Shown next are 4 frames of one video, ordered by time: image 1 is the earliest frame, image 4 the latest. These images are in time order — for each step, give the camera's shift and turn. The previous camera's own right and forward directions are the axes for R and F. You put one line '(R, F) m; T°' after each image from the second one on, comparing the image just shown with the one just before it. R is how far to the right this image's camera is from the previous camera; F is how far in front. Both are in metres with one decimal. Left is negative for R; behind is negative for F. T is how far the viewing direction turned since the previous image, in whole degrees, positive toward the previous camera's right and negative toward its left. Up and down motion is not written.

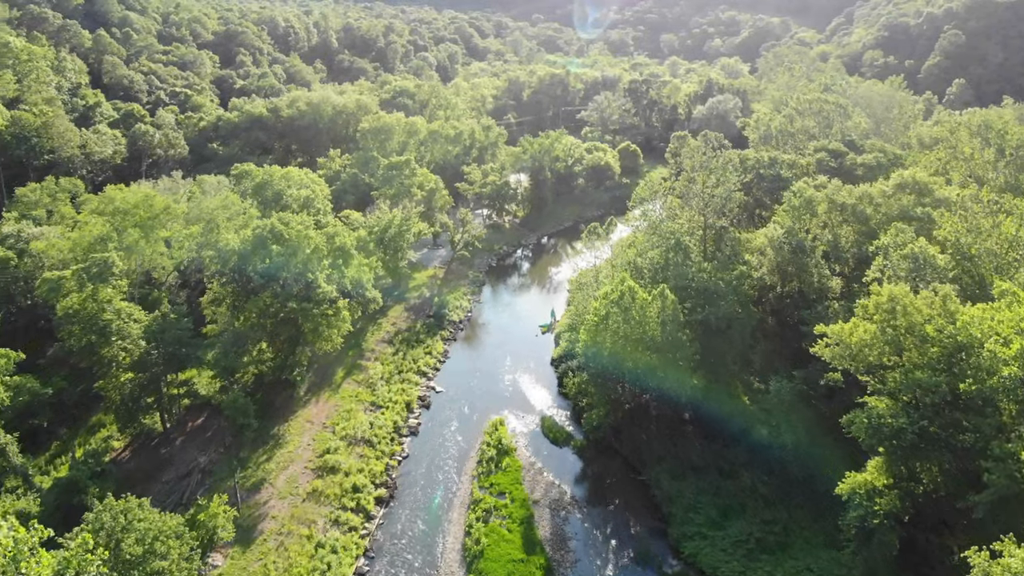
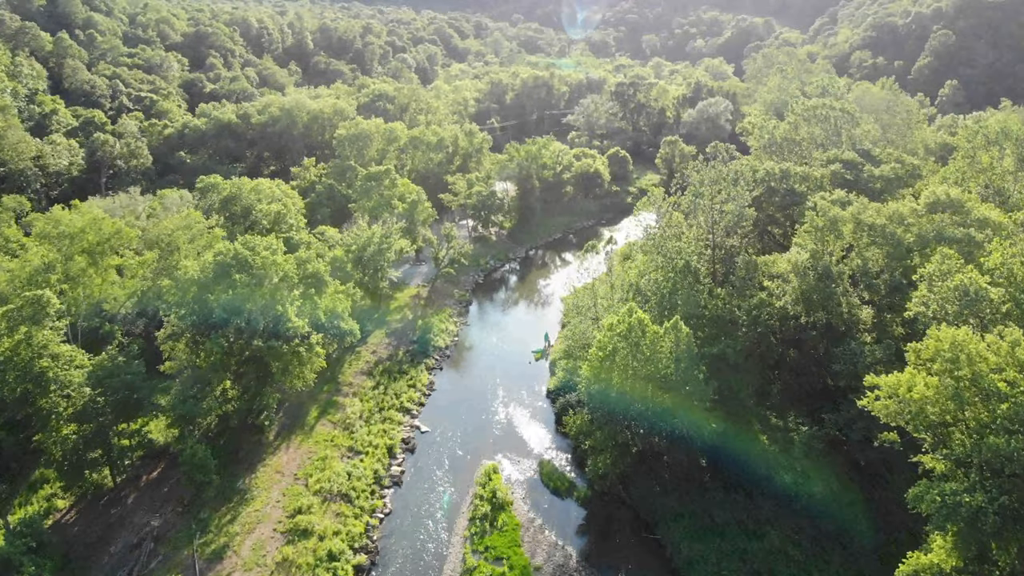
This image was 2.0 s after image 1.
(-0.5, +3.3) m; +2°
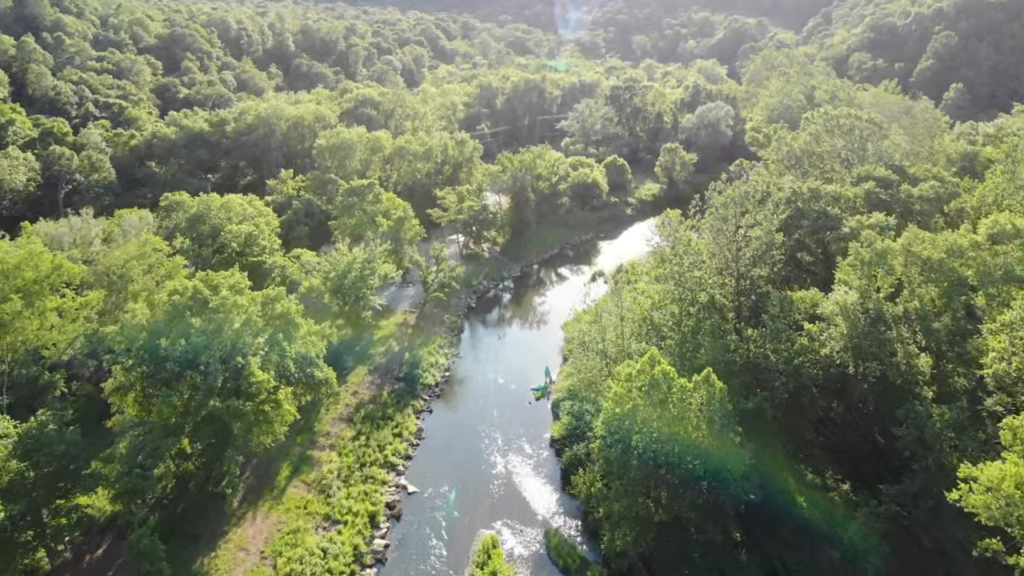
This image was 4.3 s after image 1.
(-0.5, +4.0) m; +1°
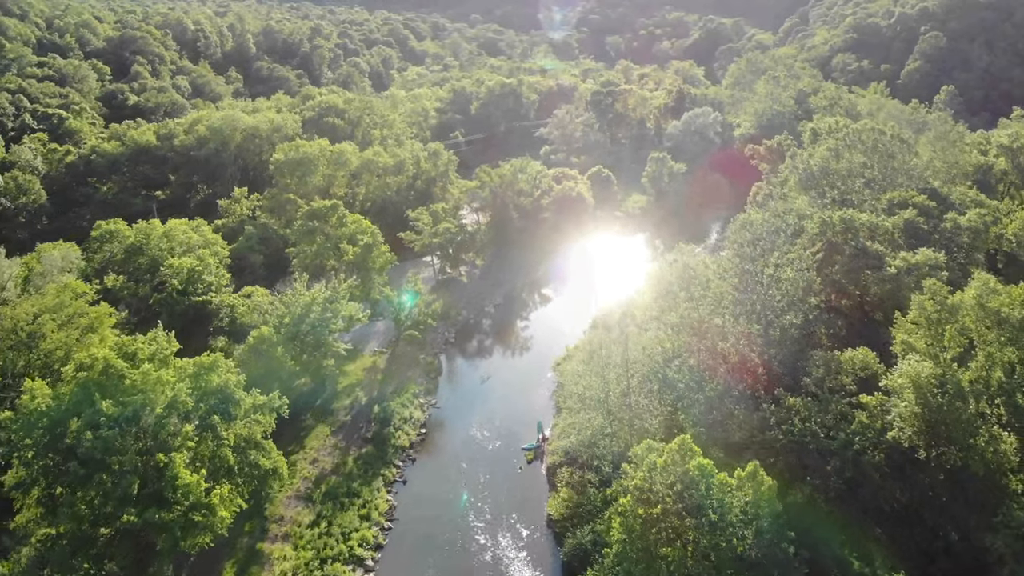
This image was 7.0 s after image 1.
(-0.5, +4.8) m; +2°
